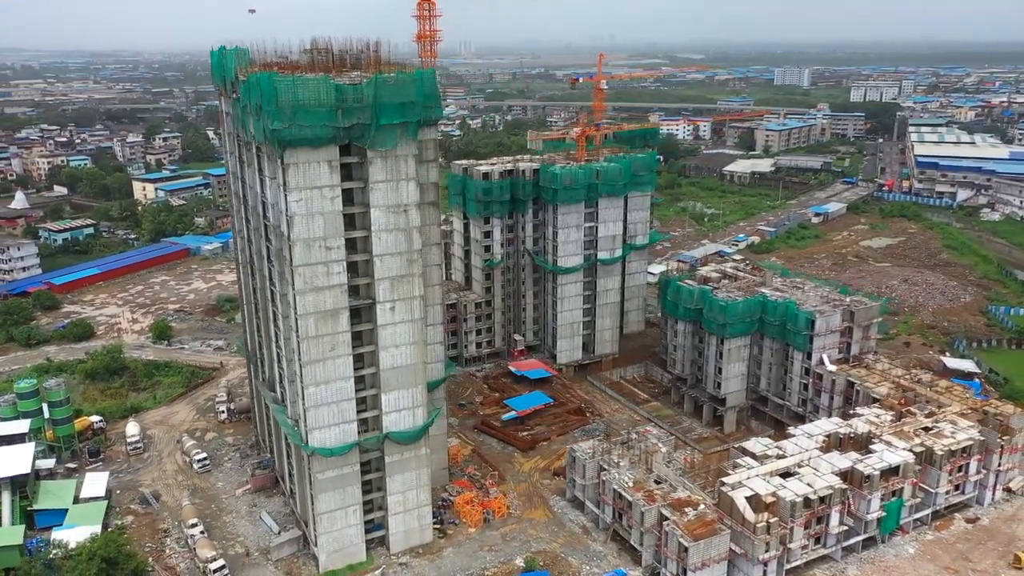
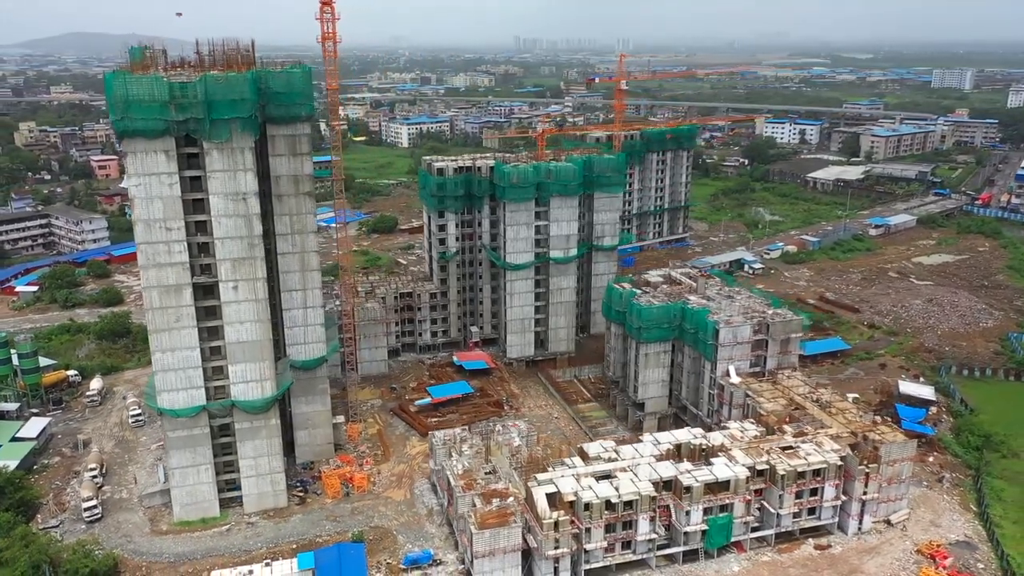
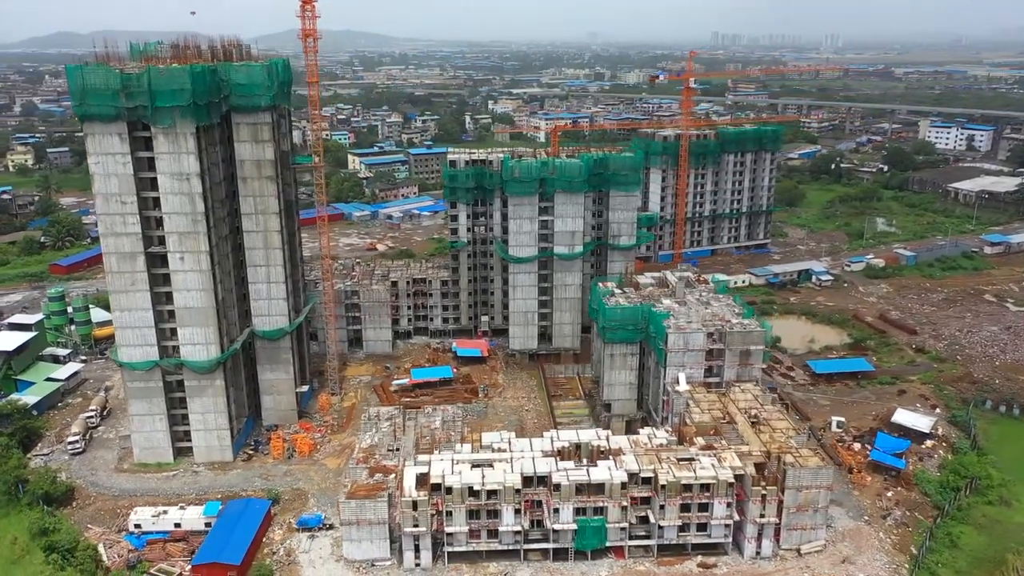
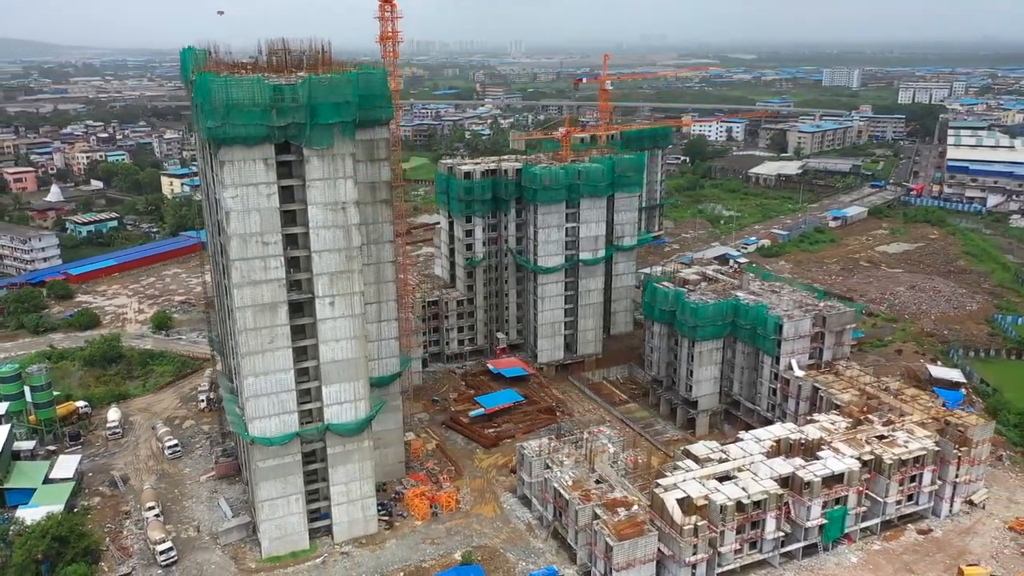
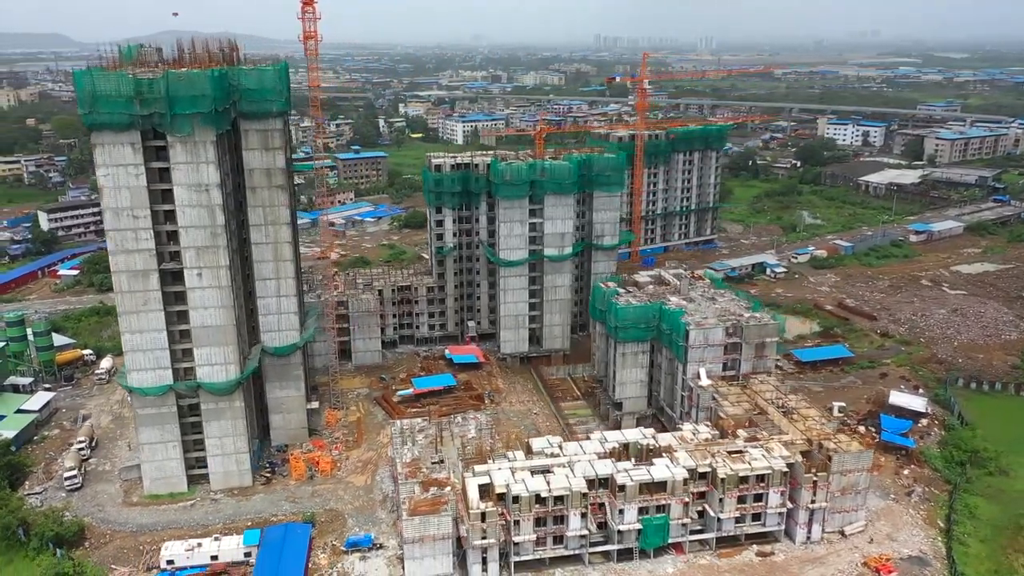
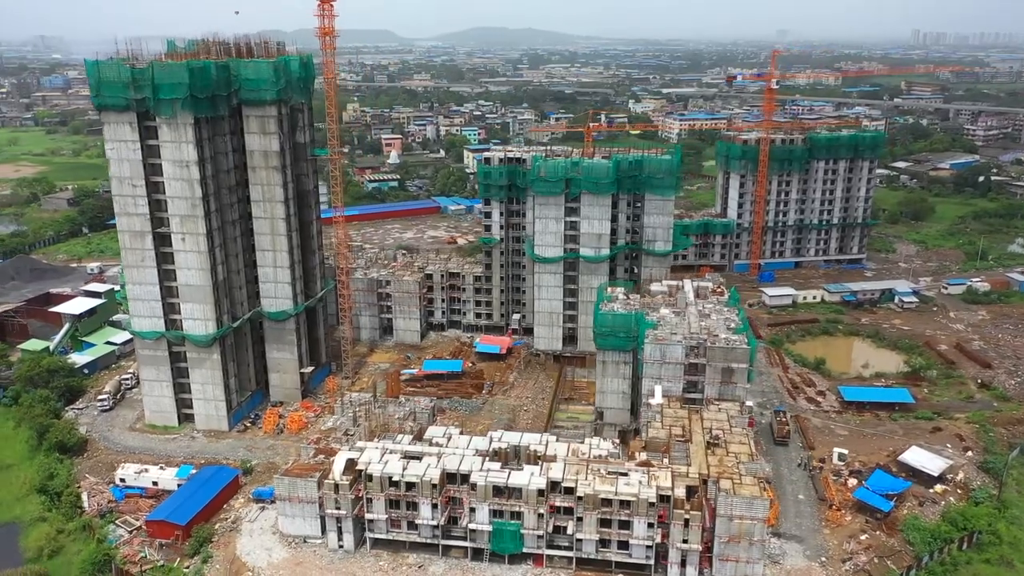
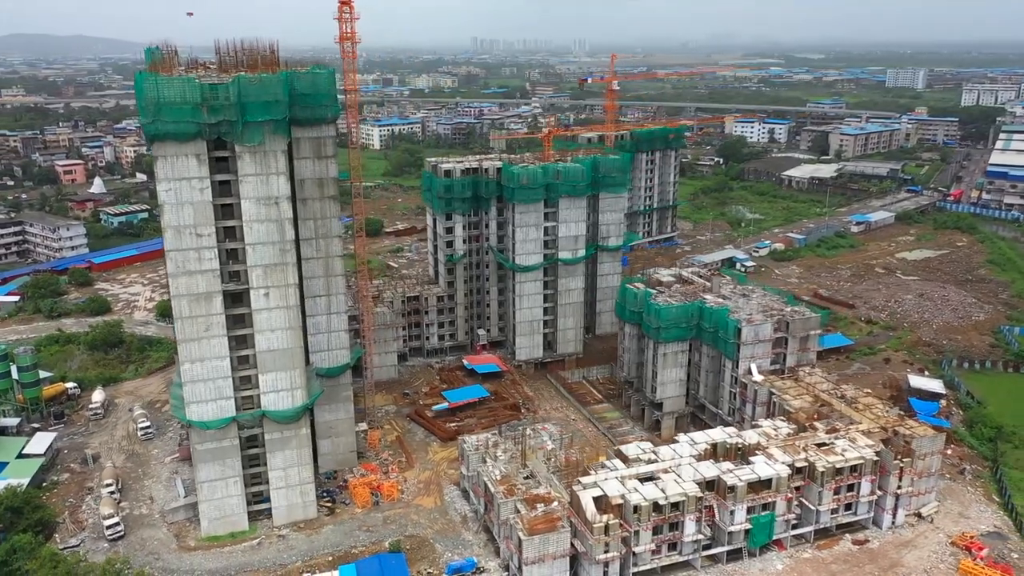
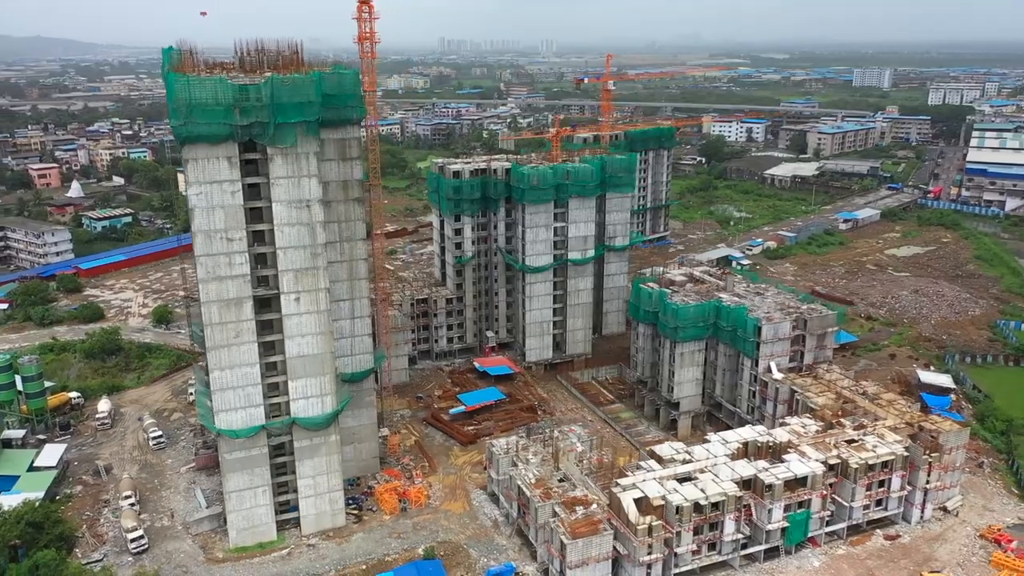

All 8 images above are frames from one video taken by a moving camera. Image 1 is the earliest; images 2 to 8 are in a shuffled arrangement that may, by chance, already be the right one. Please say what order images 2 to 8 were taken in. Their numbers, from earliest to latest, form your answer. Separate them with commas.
4, 8, 7, 2, 5, 3, 6
